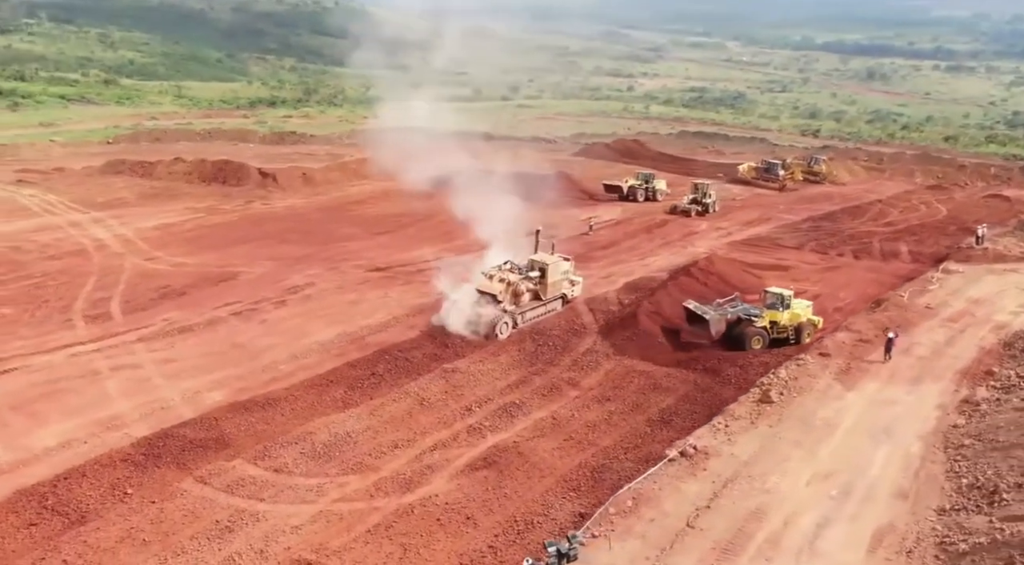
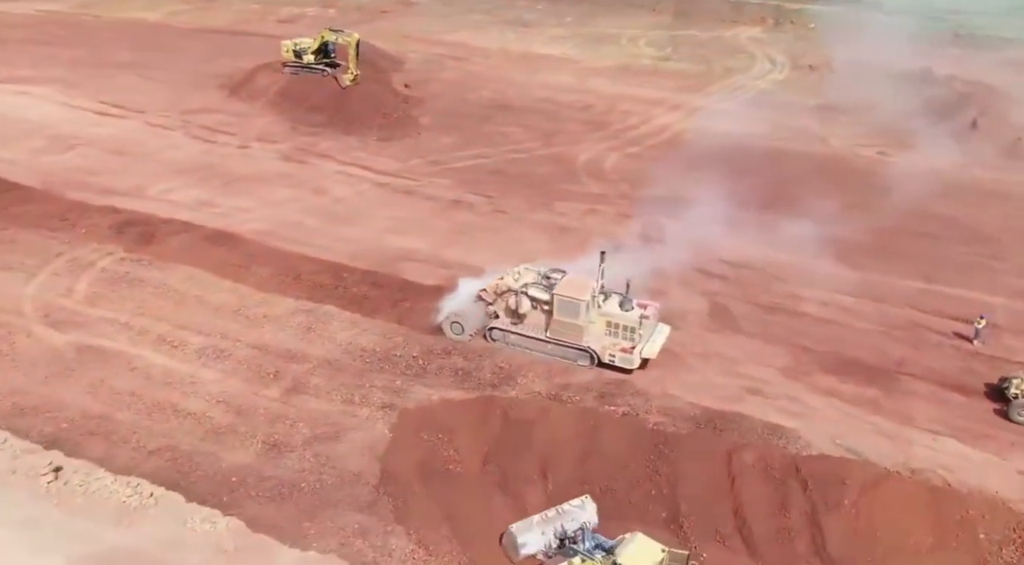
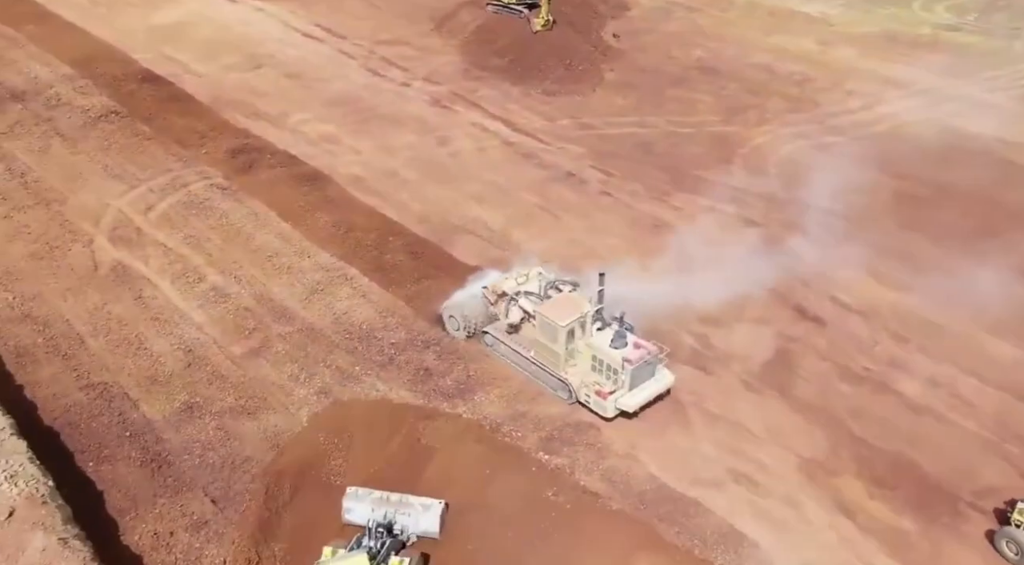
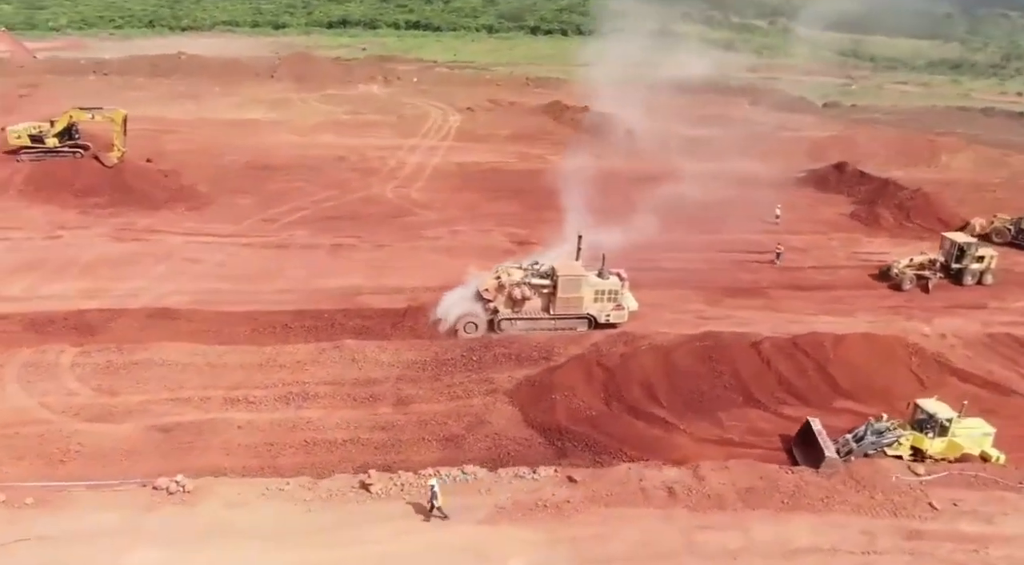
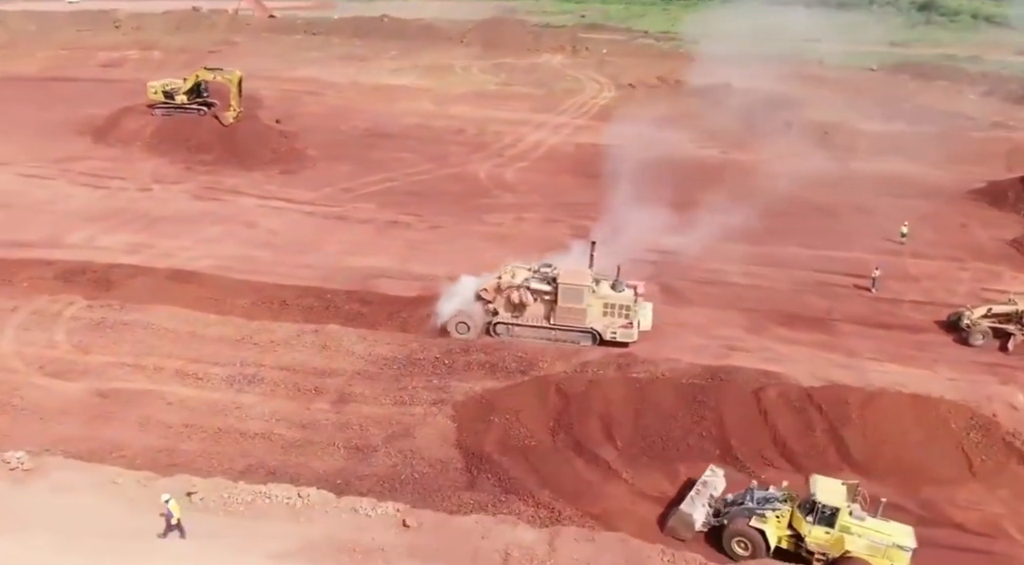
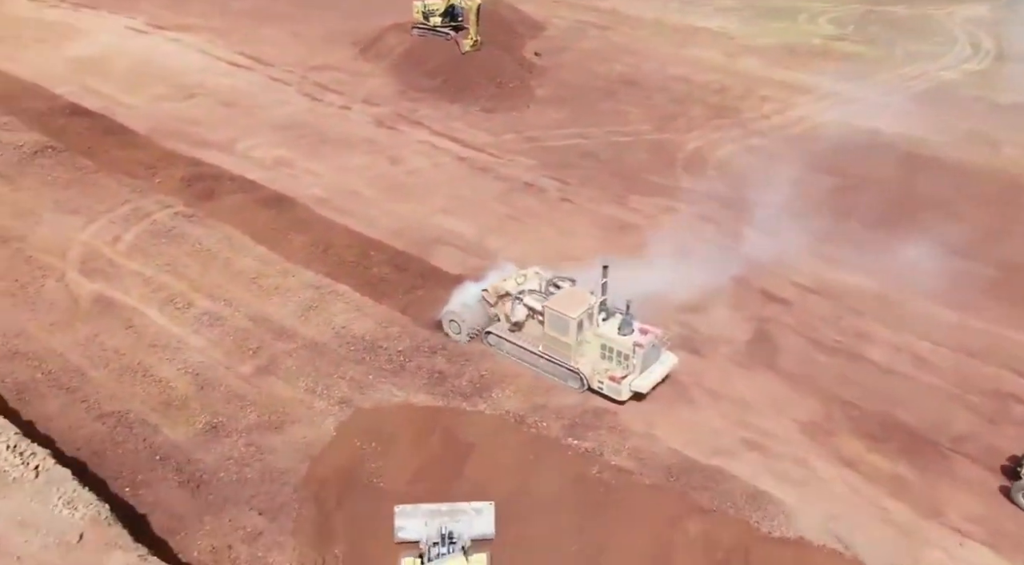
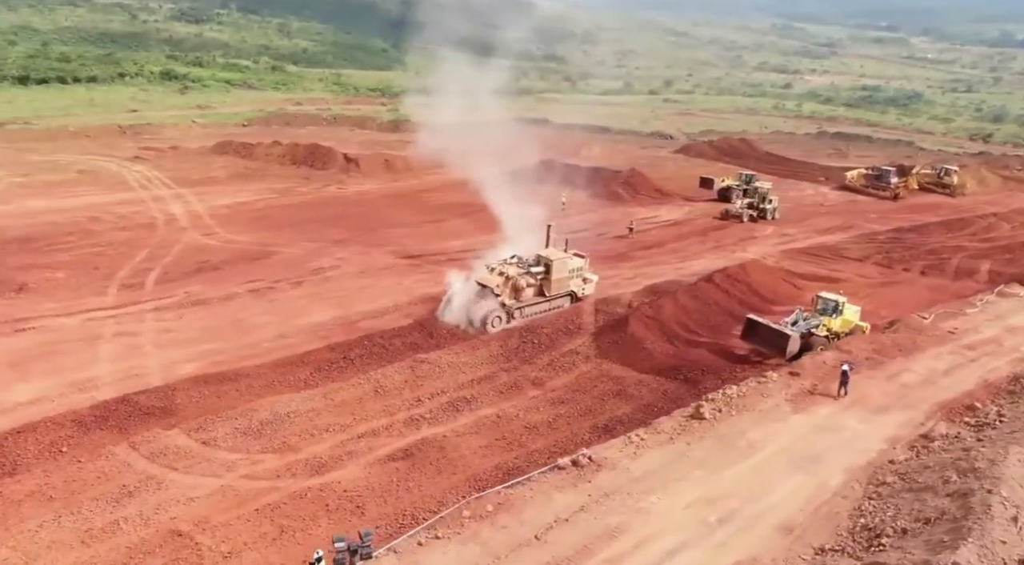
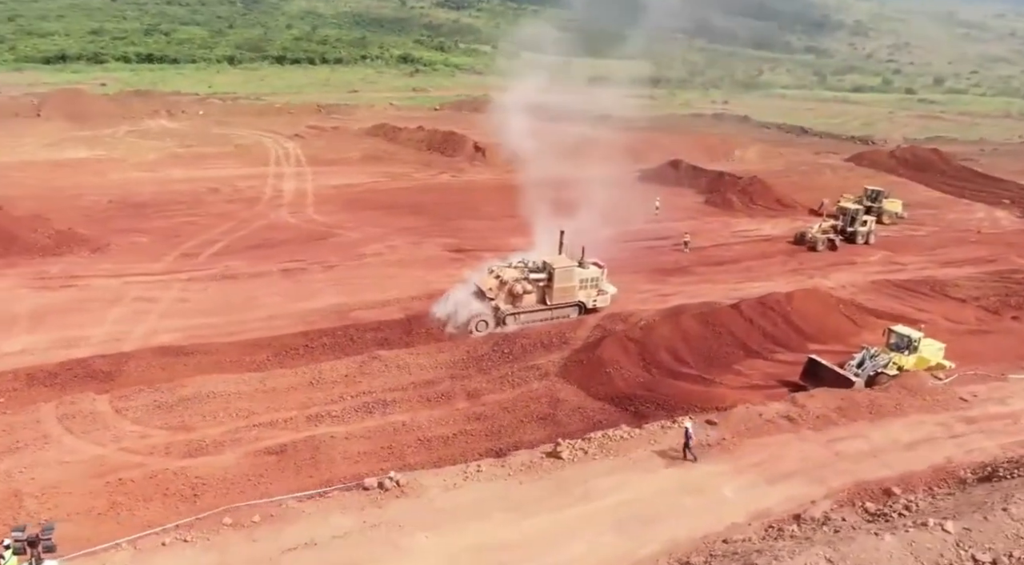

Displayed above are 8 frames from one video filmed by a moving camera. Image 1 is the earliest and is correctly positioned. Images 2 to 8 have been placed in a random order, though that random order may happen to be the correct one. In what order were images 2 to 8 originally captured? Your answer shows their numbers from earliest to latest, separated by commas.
7, 8, 4, 5, 2, 6, 3
